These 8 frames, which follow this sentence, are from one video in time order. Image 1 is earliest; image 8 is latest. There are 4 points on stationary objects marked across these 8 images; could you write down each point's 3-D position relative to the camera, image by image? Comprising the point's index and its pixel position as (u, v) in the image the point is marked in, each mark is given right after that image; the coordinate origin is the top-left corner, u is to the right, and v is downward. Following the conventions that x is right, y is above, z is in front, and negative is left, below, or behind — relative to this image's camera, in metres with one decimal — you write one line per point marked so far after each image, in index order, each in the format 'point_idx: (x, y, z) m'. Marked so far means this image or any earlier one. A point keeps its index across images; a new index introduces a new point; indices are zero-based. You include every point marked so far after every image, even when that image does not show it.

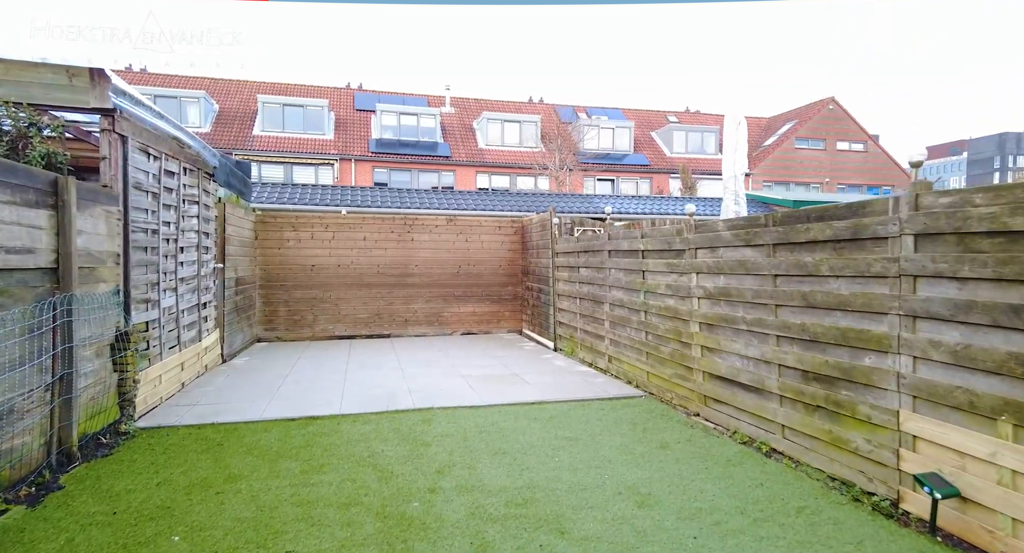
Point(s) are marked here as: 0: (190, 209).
0: (-3.2, +0.7, +5.8) m
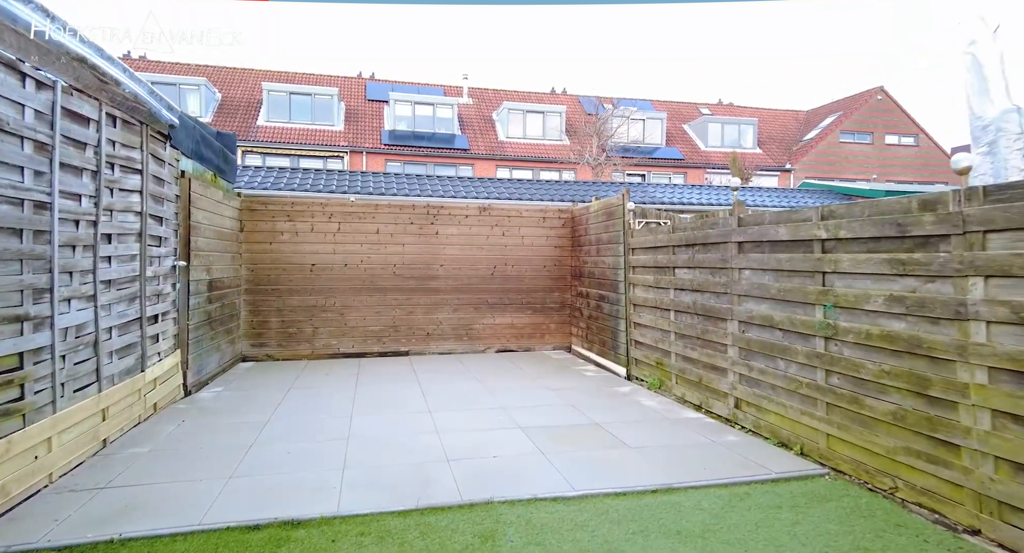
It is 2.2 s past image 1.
0: (-2.6, +0.7, +4.0) m
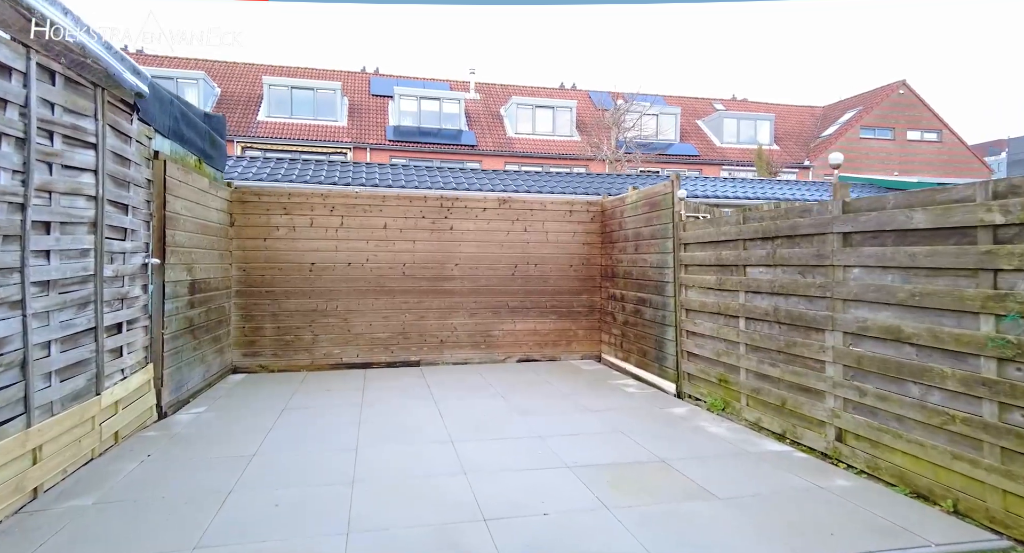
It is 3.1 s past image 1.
0: (-2.4, +0.7, +3.2) m
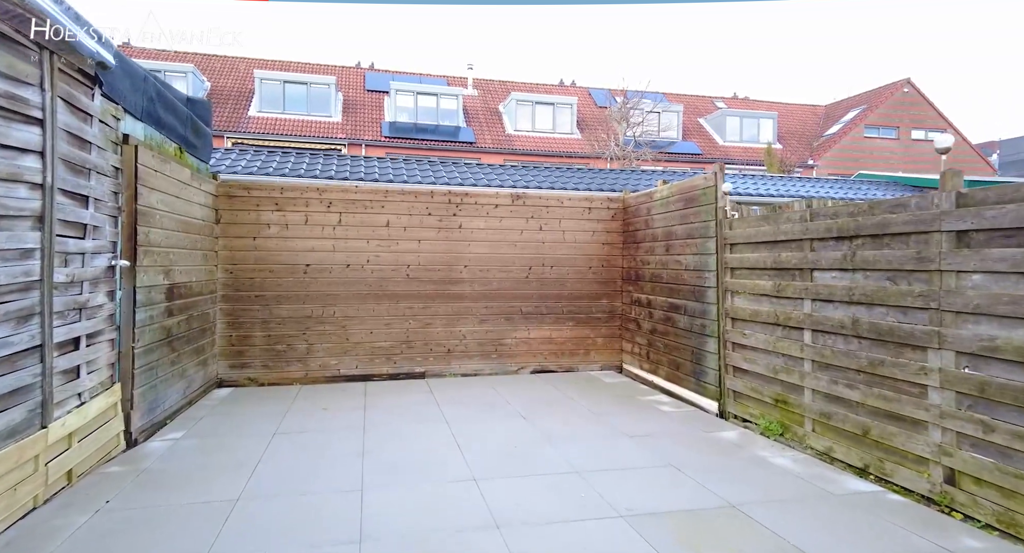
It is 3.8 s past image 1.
0: (-2.2, +0.6, +2.6) m
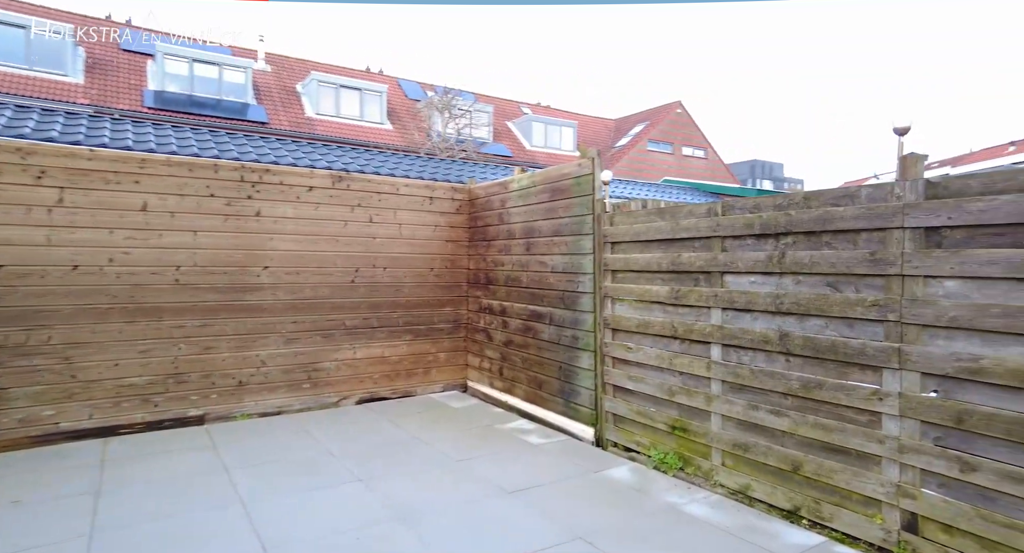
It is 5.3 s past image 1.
0: (-2.3, +0.6, +0.7) m
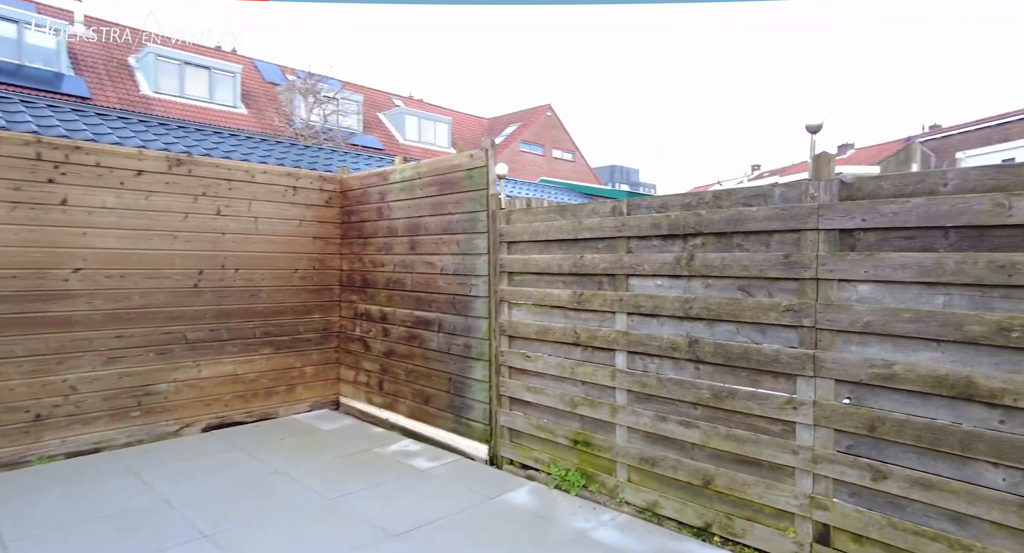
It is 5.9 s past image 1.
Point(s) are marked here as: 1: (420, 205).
0: (-2.3, +0.5, -0.2) m
1: (-0.6, +0.5, +4.0) m
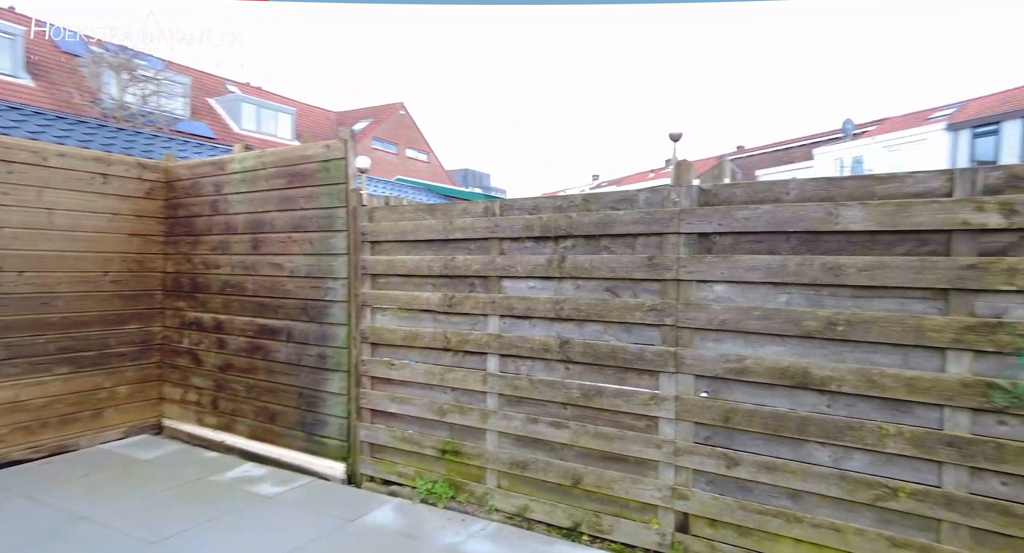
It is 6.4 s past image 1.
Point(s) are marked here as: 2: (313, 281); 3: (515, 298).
0: (-2.0, +0.5, -0.9) m
1: (-1.5, +0.5, +3.6) m
2: (-1.2, 0.0, +3.4) m
3: (0.0, -0.1, +2.7) m
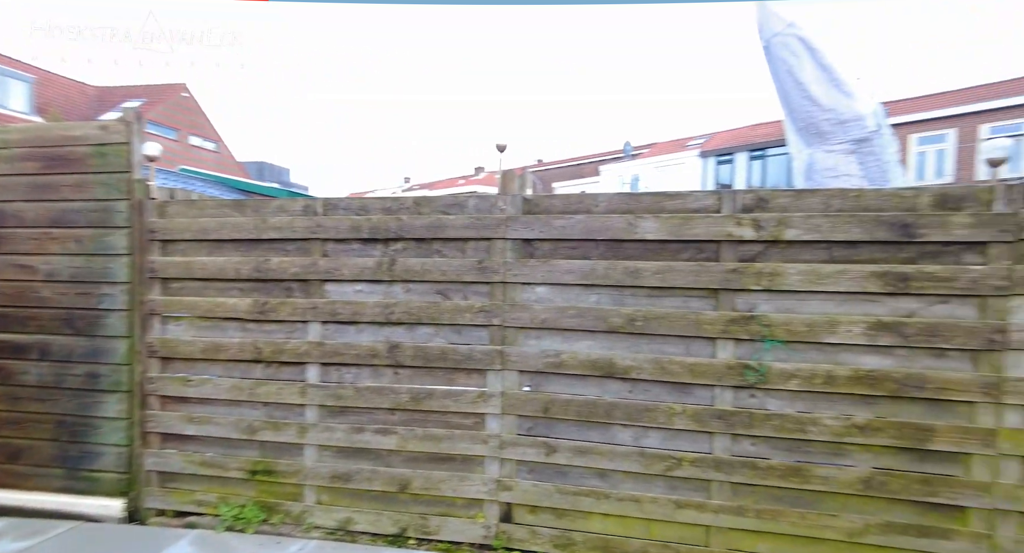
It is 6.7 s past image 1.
0: (-1.5, +0.5, -1.5) m
1: (-2.5, +0.4, +2.9) m
2: (-2.1, 0.0, +2.8) m
3: (-0.8, -0.1, +2.6) m
